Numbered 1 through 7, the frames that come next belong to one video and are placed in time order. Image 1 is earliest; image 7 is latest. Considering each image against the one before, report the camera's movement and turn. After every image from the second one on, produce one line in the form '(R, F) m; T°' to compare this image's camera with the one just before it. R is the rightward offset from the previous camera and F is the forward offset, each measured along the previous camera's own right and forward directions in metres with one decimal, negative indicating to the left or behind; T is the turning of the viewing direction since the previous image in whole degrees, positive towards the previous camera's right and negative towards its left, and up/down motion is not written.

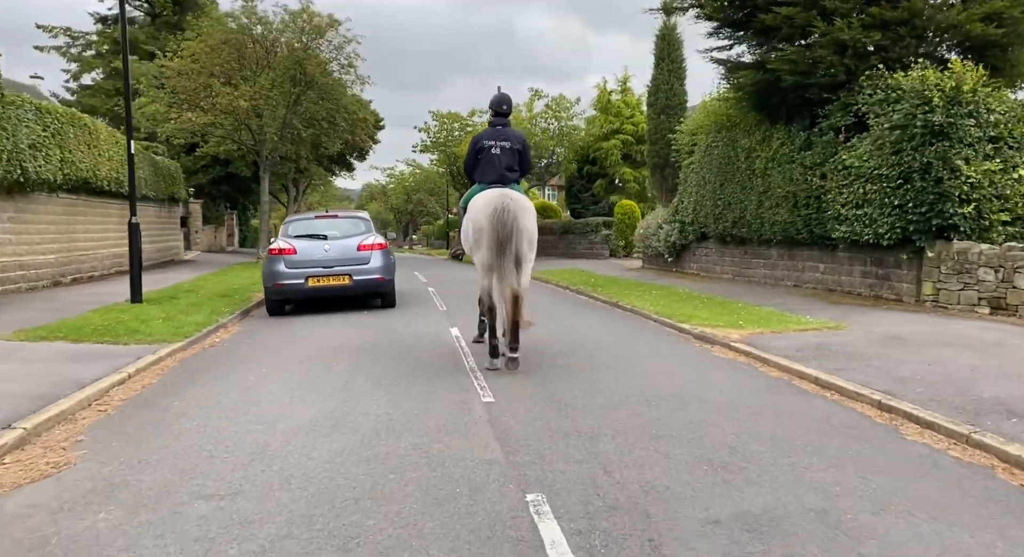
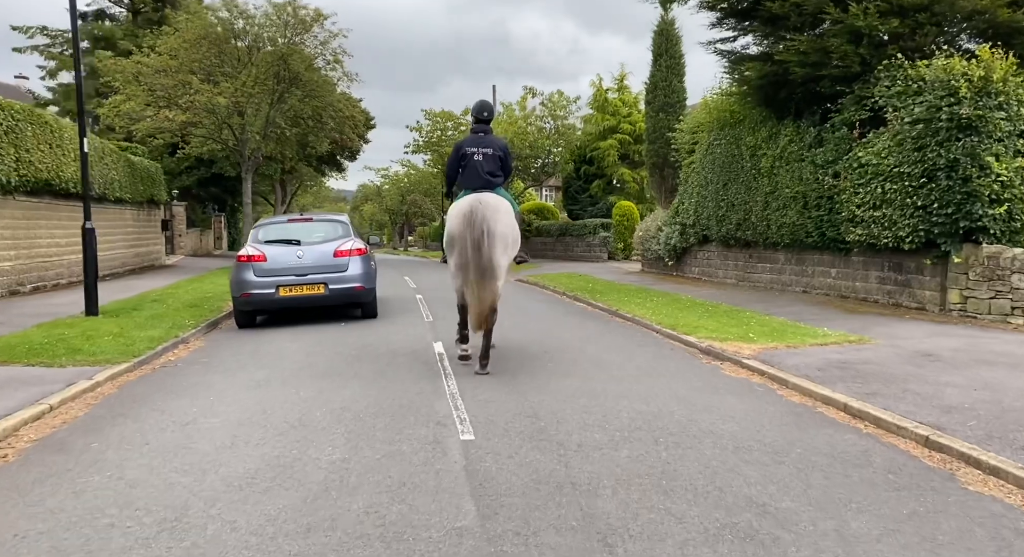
(+0.1, +1.1) m; 0°
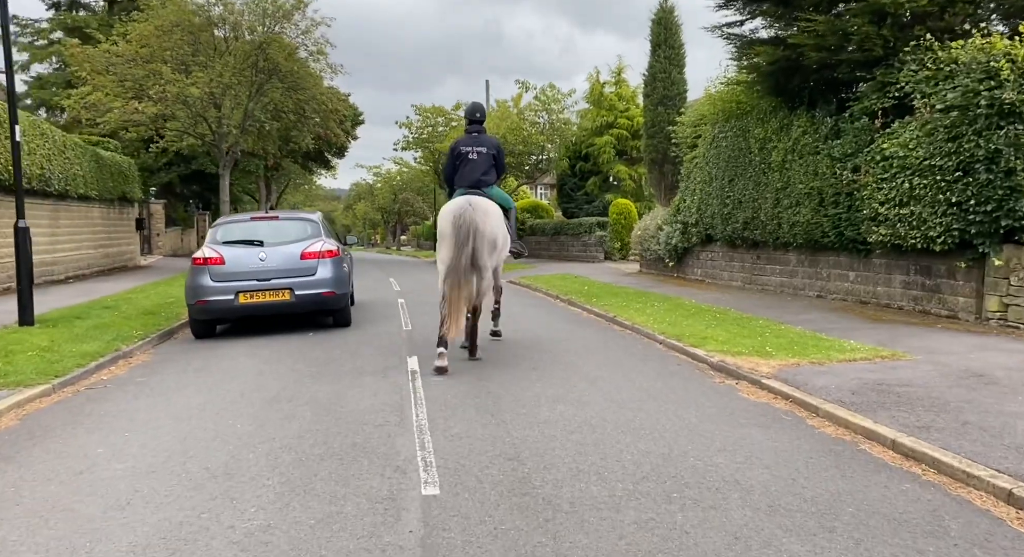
(+0.1, +1.3) m; 0°
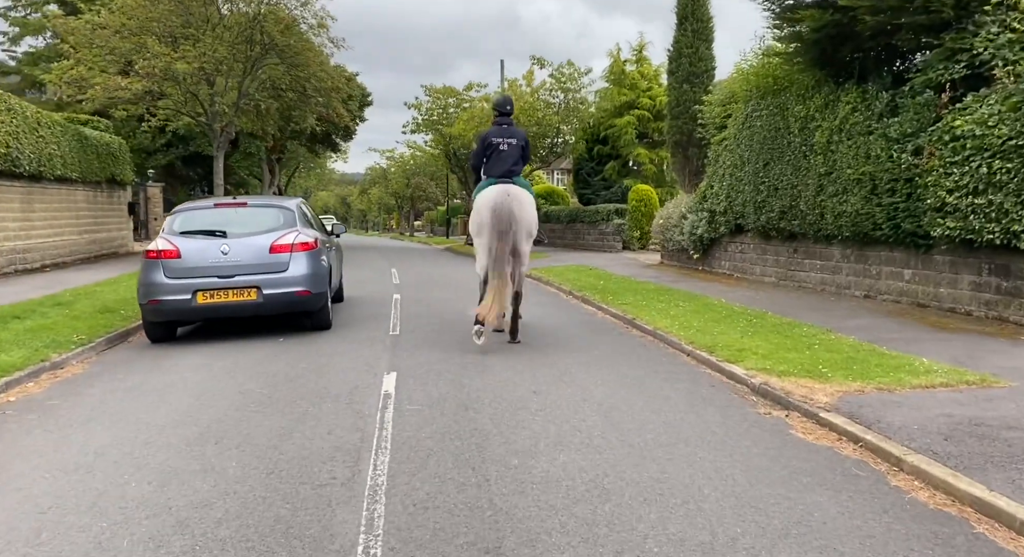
(+0.2, +1.7) m; -1°
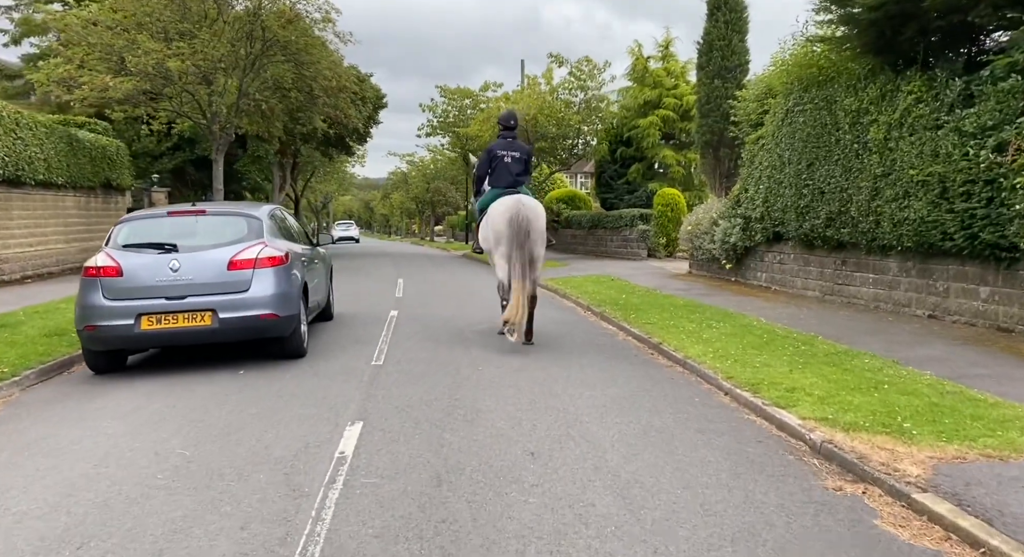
(+0.2, +1.6) m; -2°
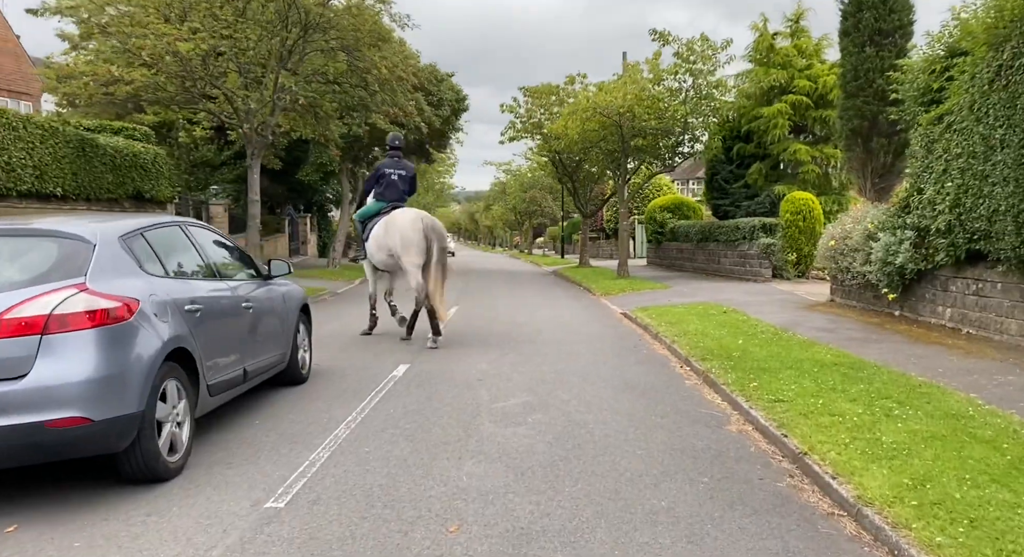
(+0.6, +4.3) m; -8°
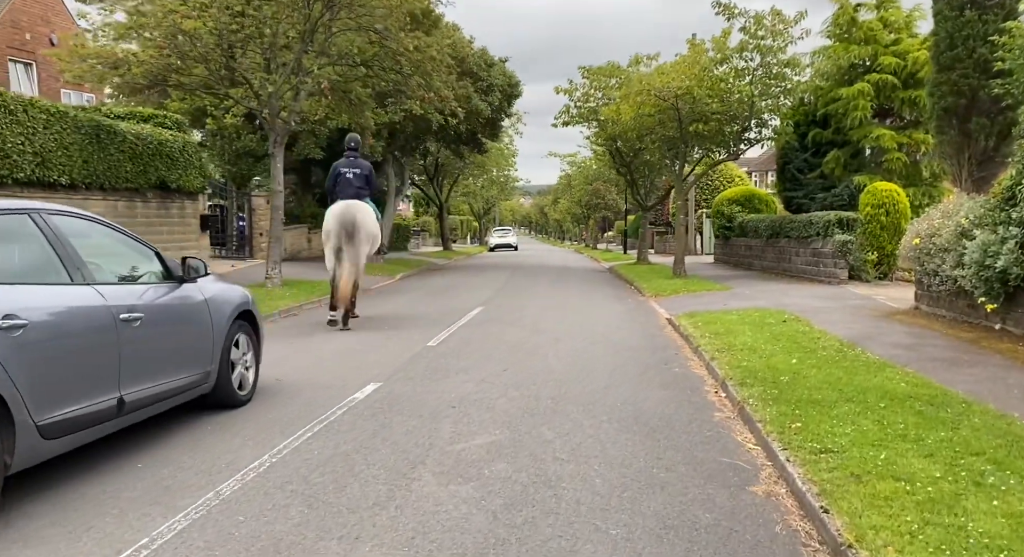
(+0.9, +1.8) m; -6°
